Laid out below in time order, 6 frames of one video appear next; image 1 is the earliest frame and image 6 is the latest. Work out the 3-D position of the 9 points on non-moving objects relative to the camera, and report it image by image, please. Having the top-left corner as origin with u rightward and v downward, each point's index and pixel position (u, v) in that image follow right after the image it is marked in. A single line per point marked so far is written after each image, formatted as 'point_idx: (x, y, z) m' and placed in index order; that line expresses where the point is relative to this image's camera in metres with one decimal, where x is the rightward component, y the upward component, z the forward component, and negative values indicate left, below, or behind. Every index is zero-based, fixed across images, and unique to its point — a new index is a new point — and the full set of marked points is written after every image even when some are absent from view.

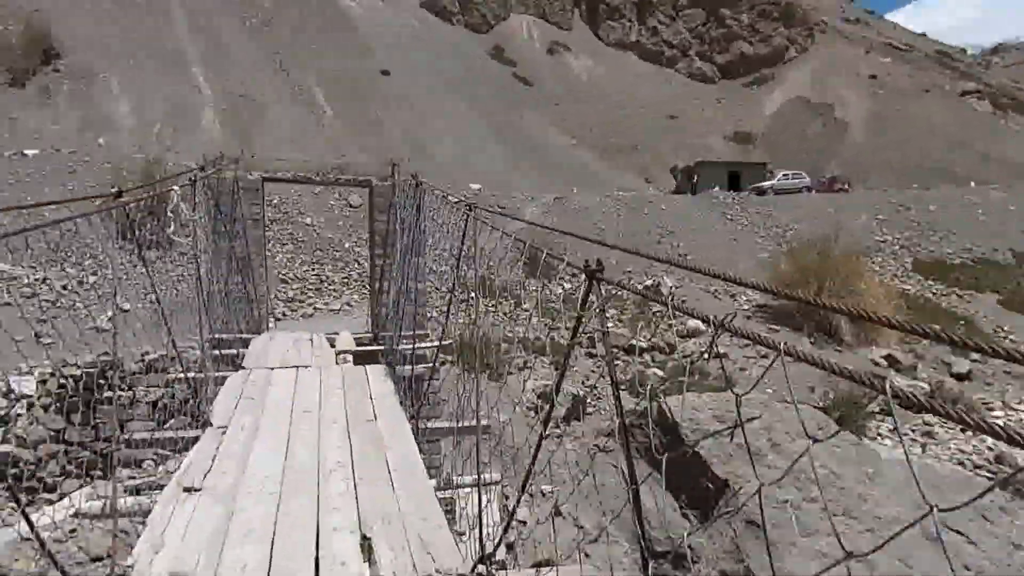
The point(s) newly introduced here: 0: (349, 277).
0: (-2.3, +0.2, +9.8) m
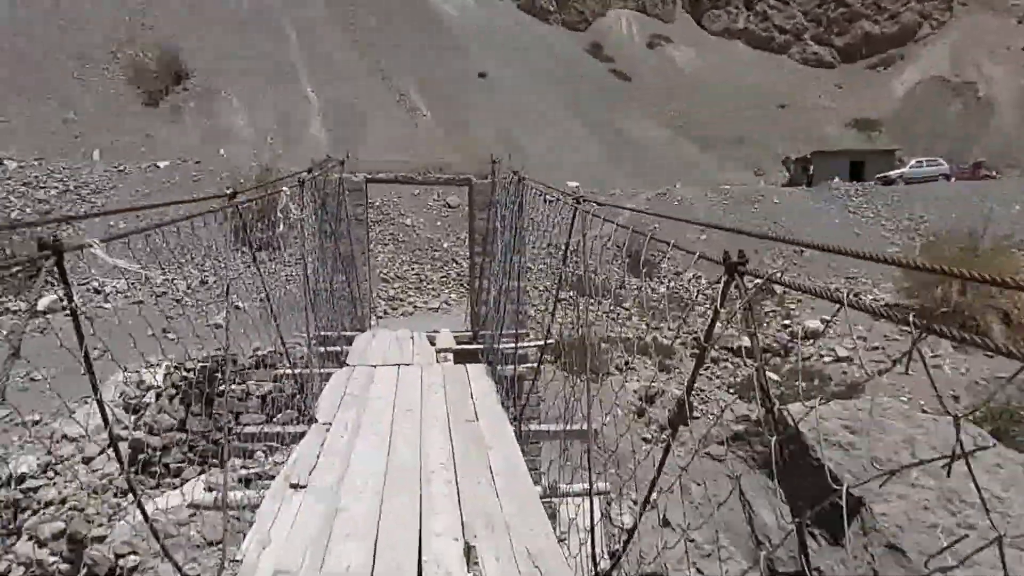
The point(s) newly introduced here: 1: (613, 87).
0: (-0.9, +0.2, +9.9) m
1: (+2.9, +5.6, +19.3) m
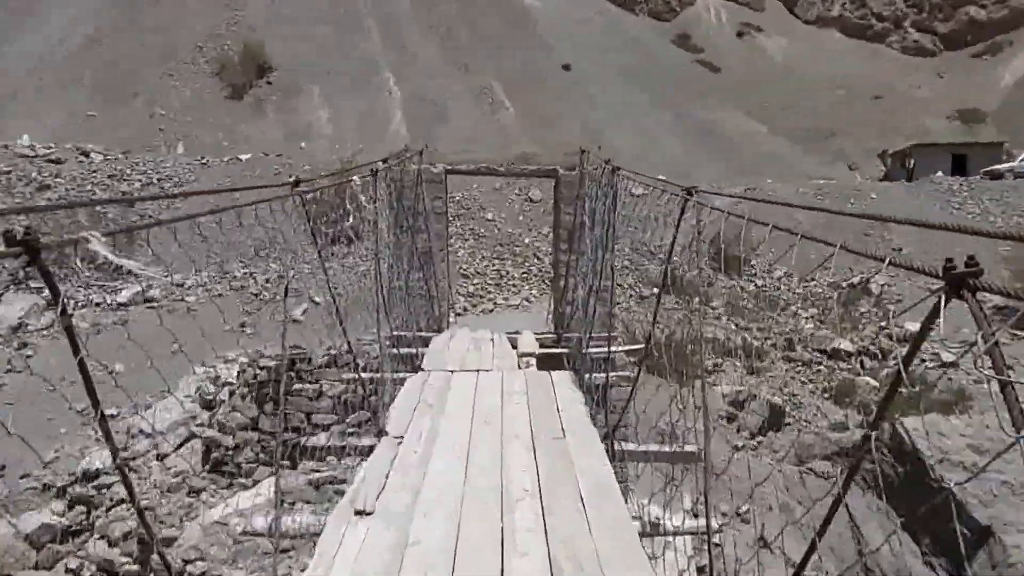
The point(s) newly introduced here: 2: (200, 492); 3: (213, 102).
0: (+0.2, +0.2, +9.7) m
1: (+5.0, +5.6, +18.6) m
2: (-2.0, -1.3, +4.5) m
3: (-6.8, +4.2, +15.6) m
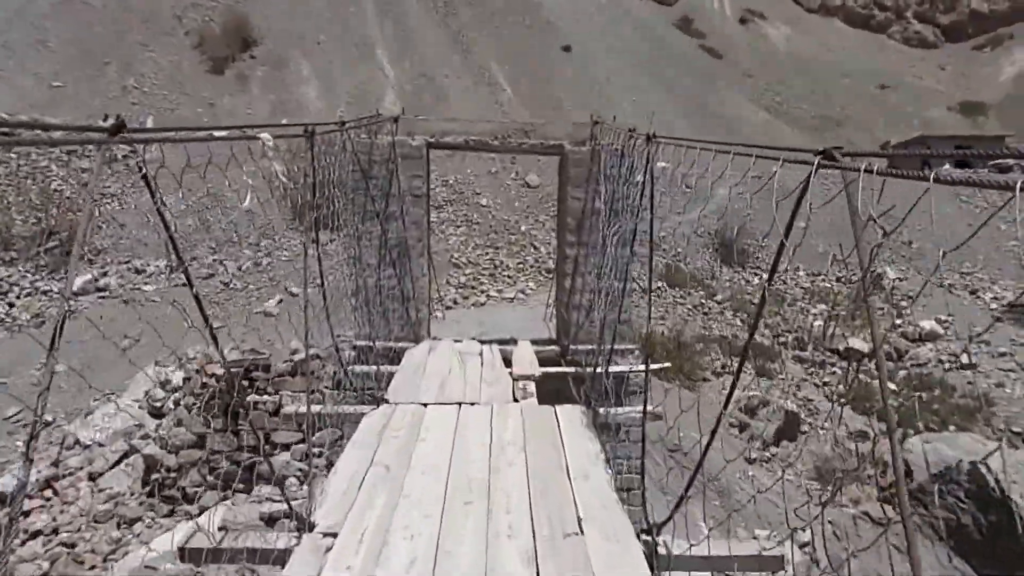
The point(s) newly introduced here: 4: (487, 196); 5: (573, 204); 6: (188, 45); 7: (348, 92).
0: (+0.1, +0.3, +9.0) m
1: (+4.8, +5.8, +17.9) m
2: (-2.1, -1.3, +3.8) m
3: (-6.9, +4.5, +14.8) m
4: (-0.4, +1.4, +10.4) m
5: (+0.4, +0.5, +4.4) m
6: (-7.3, +5.4, +15.5) m
7: (-3.5, +4.2, +14.5) m
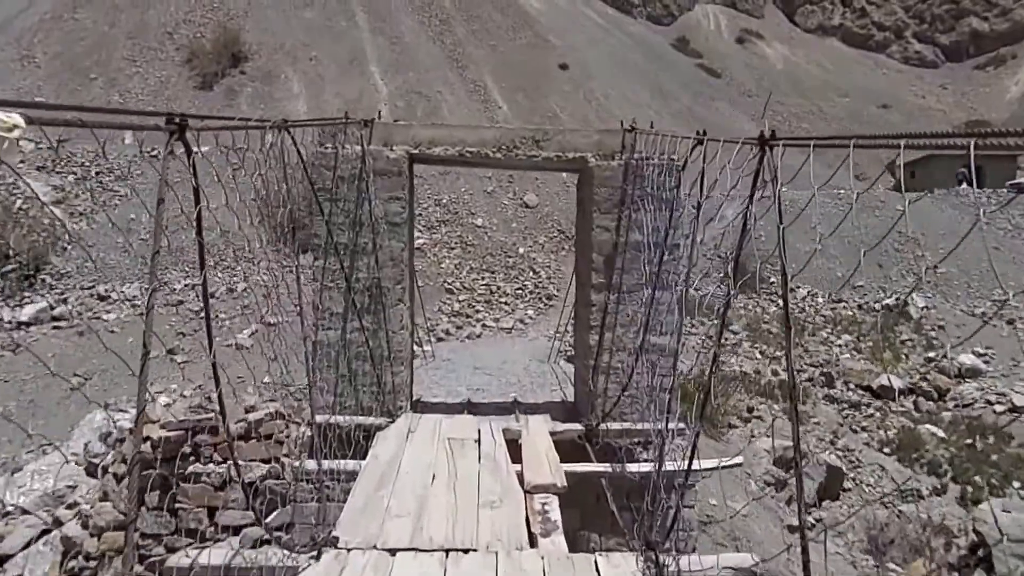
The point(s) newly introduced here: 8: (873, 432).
0: (+0.1, 0.0, +8.3) m
1: (+4.9, +5.2, +17.3) m
2: (-2.1, -1.5, +3.1) m
3: (-6.9, +4.1, +14.1) m
4: (-0.4, +1.0, +9.7) m
5: (+0.4, +0.3, +3.7) m
6: (-7.3, +4.9, +14.9) m
7: (-3.5, +3.7, +13.8) m
8: (+3.2, -1.3, +6.1) m
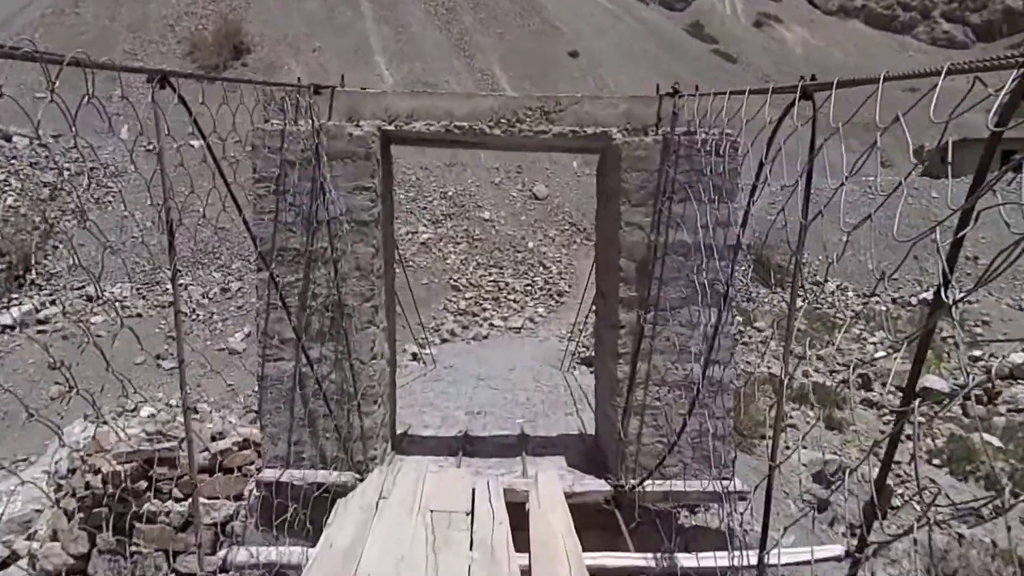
0: (+0.3, 0.0, +7.8) m
1: (+5.2, +5.4, +16.6) m
2: (-2.0, -1.5, +2.6) m
3: (-6.6, +4.1, +13.7) m
4: (-0.2, +1.1, +9.2) m
5: (+0.4, +0.3, +3.2) m
6: (-7.0, +5.0, +14.5) m
7: (-3.2, +3.7, +13.3) m
8: (+3.3, -1.3, +5.5) m
